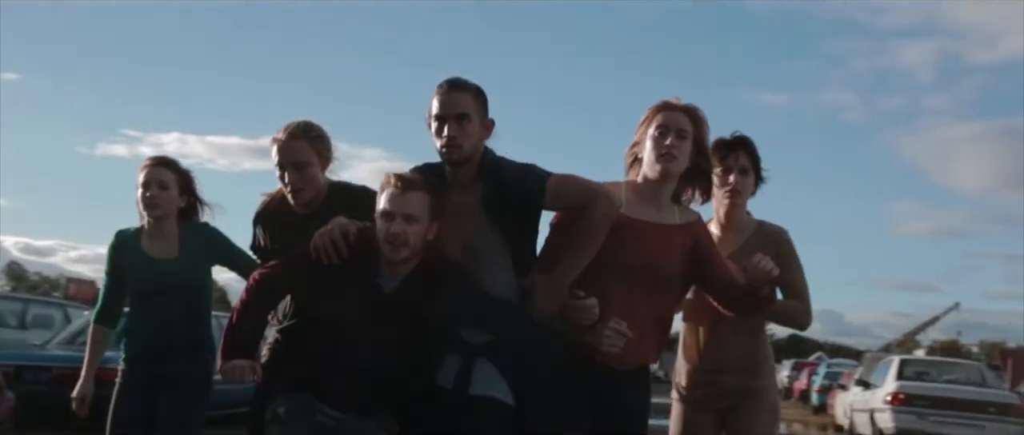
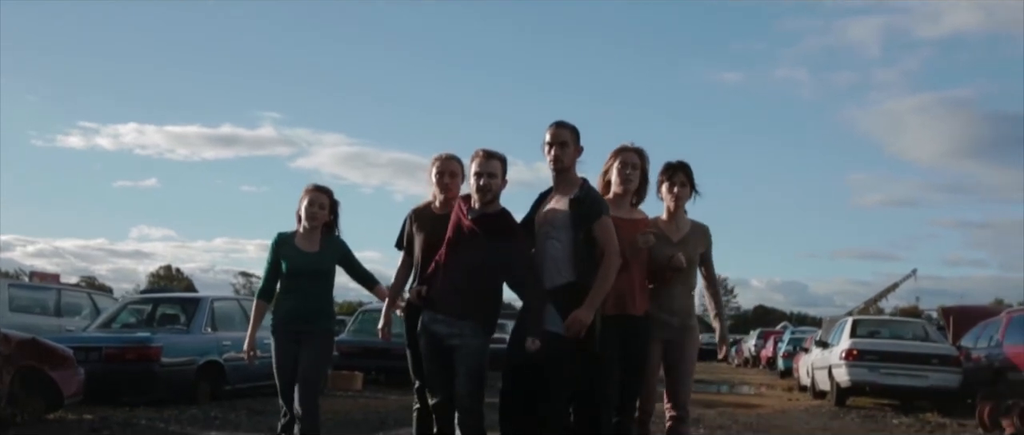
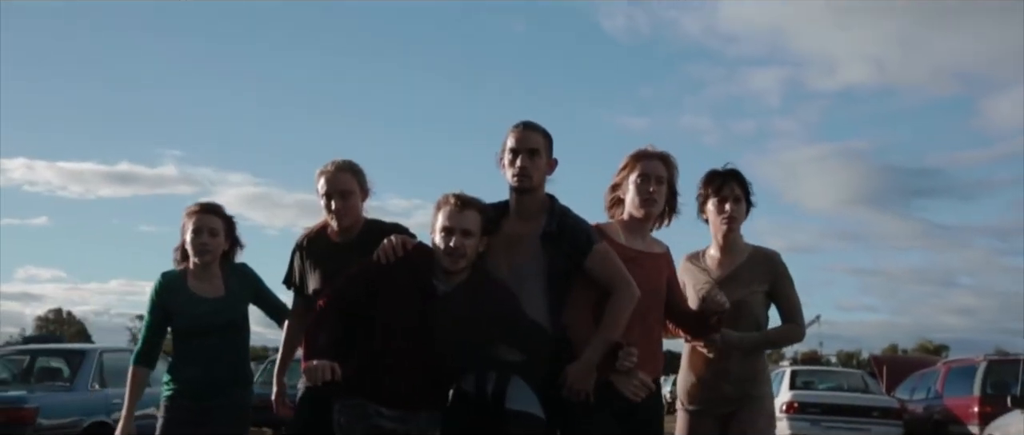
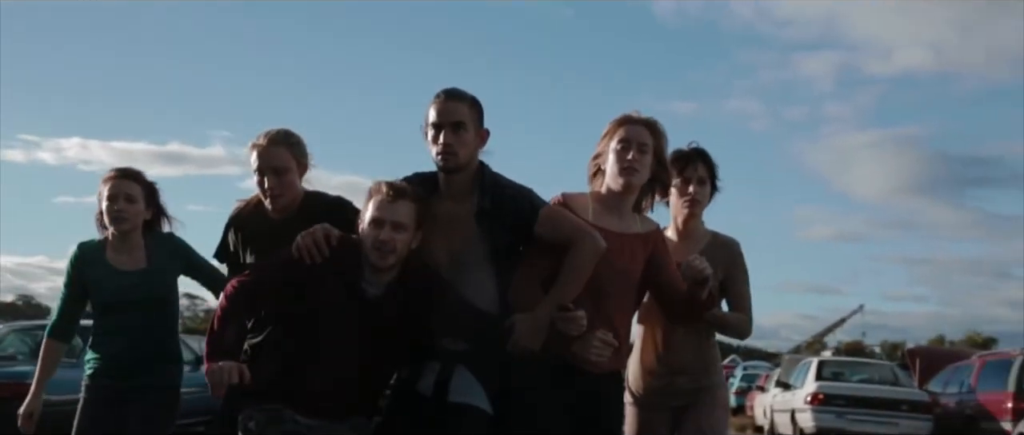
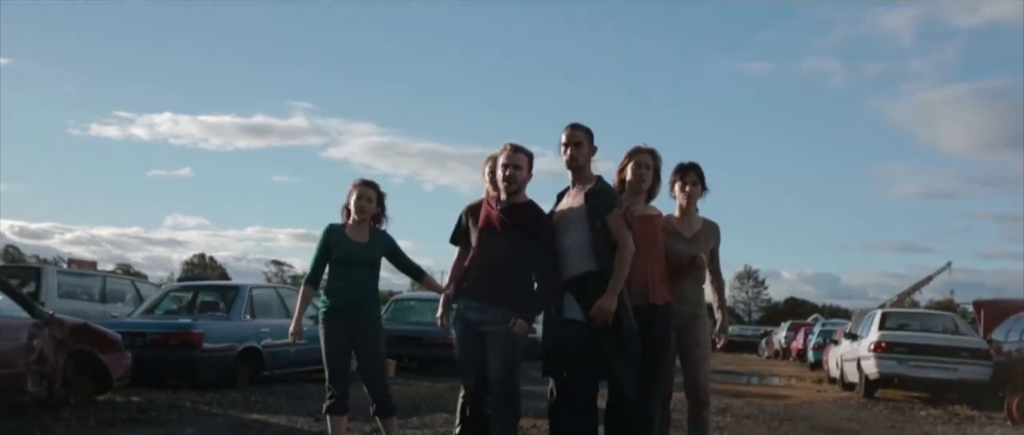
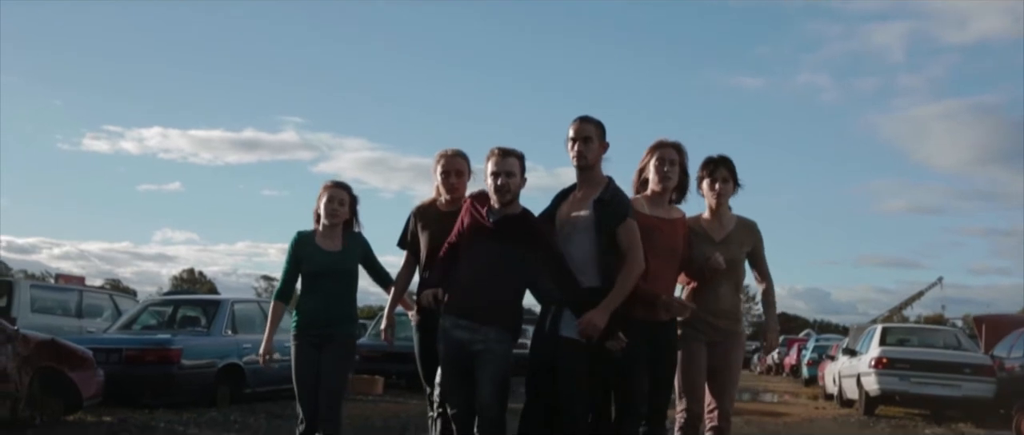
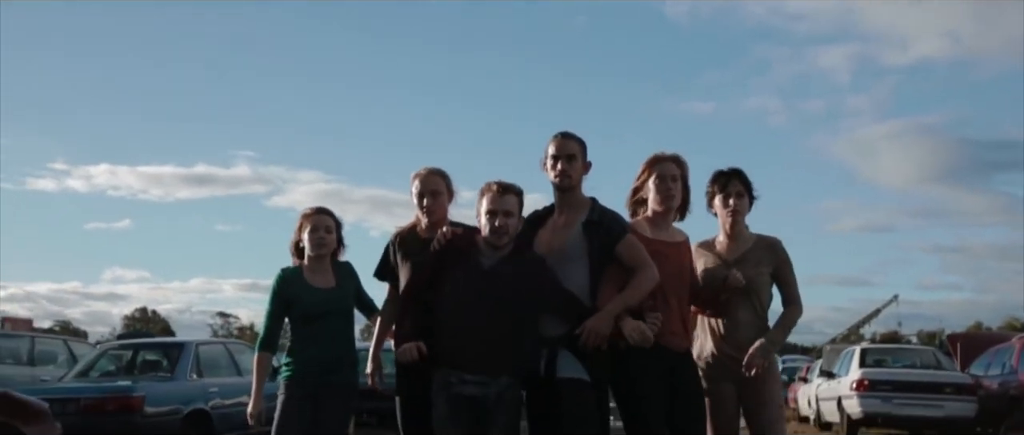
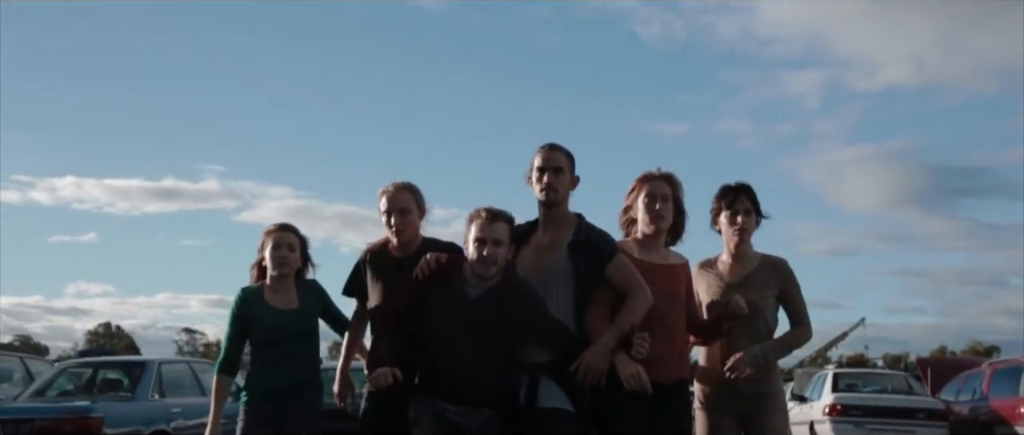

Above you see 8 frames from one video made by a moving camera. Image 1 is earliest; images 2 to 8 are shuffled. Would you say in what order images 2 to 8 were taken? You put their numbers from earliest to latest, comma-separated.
4, 3, 8, 7, 6, 2, 5
